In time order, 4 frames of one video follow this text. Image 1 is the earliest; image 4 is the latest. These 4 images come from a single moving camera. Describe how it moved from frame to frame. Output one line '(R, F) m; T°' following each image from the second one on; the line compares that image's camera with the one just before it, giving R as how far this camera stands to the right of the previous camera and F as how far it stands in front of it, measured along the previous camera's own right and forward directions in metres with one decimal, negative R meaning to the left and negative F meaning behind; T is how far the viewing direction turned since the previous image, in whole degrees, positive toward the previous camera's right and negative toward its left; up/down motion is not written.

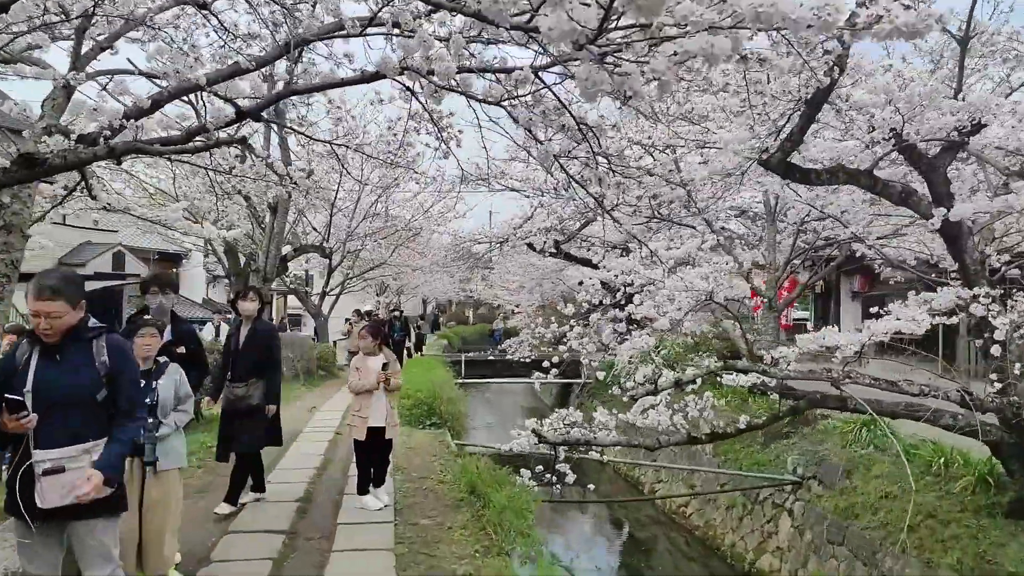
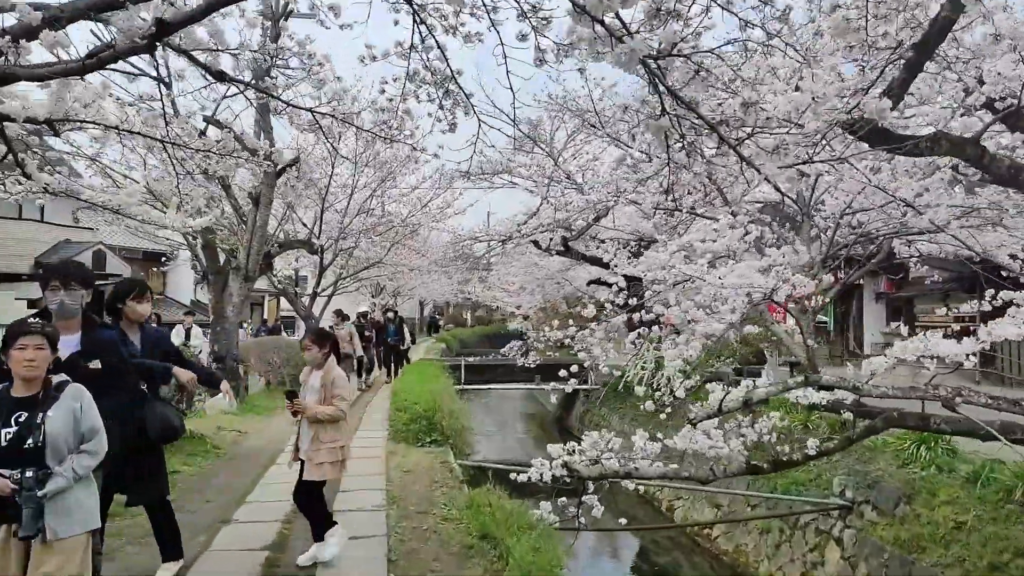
(-0.1, +0.9) m; 0°
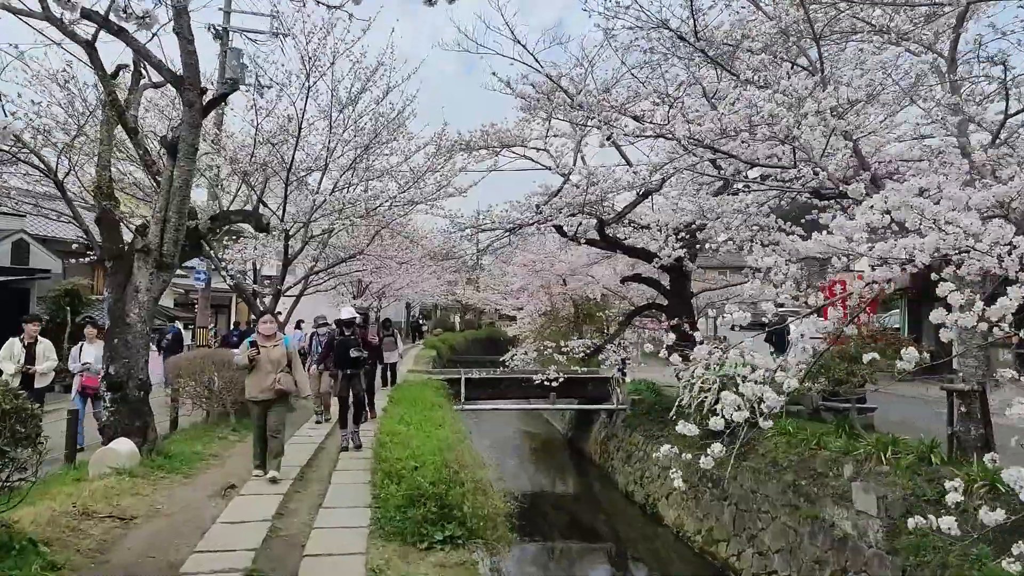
(-0.5, +2.7) m; +1°
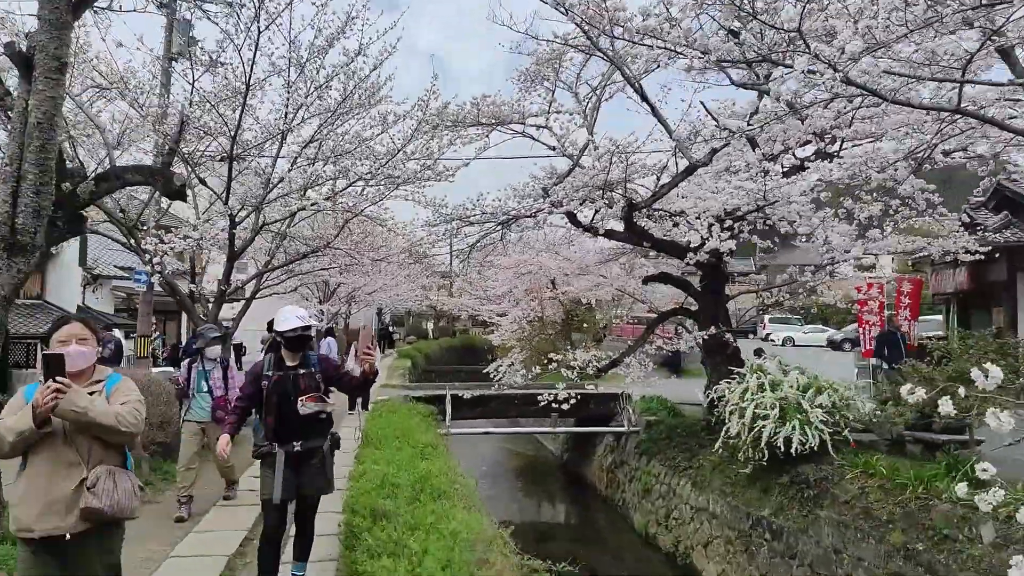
(-0.4, +1.9) m; +2°
